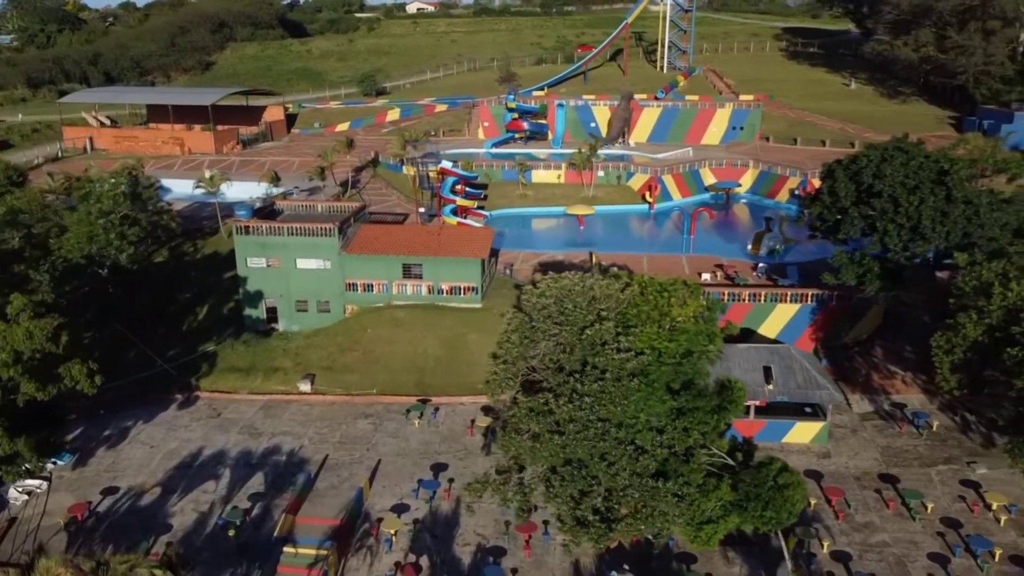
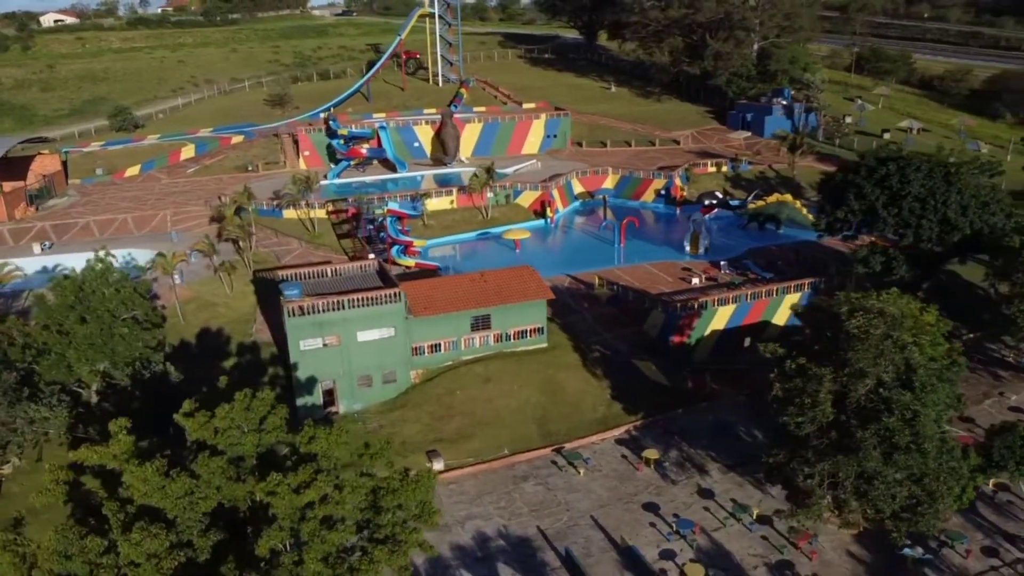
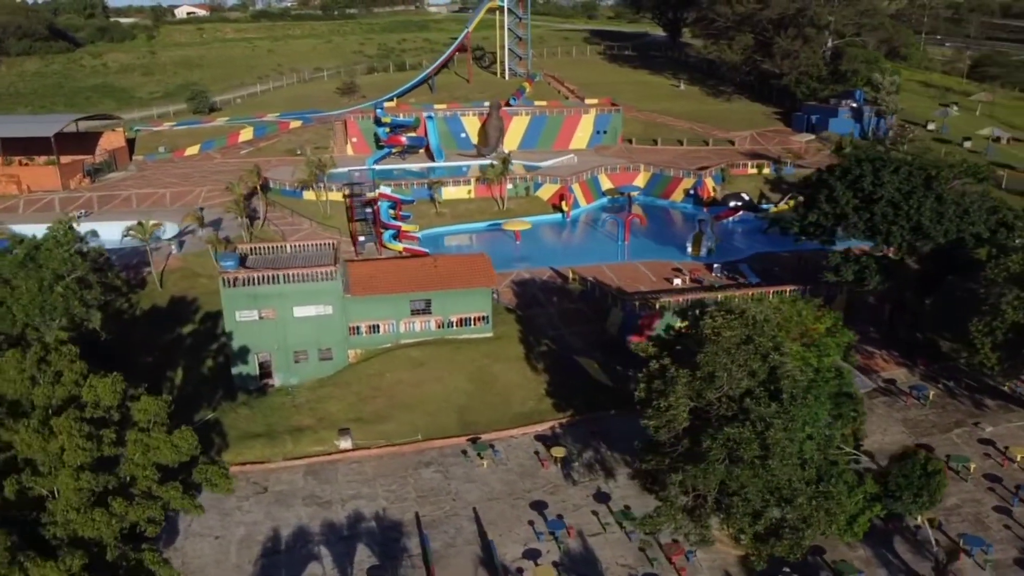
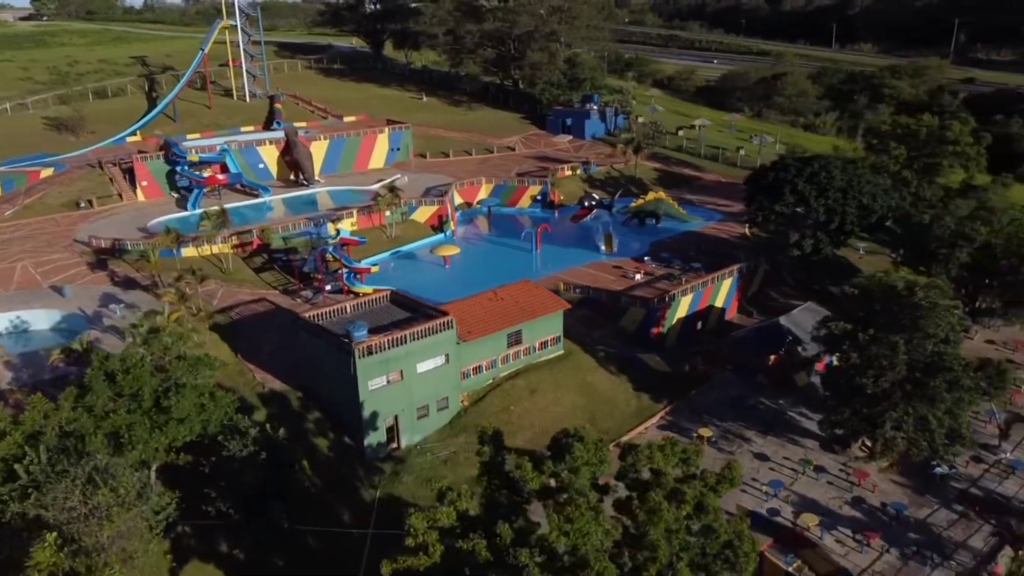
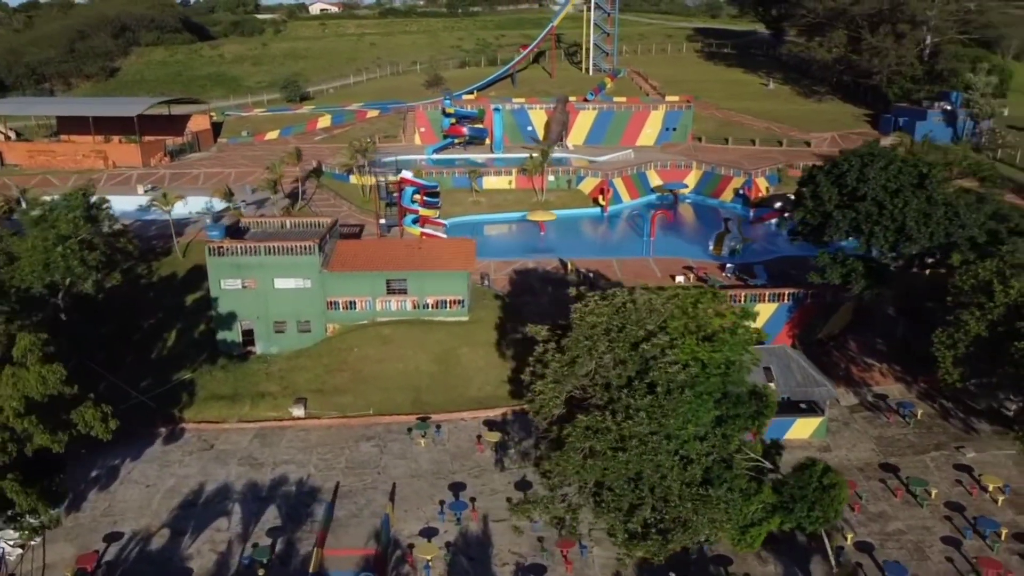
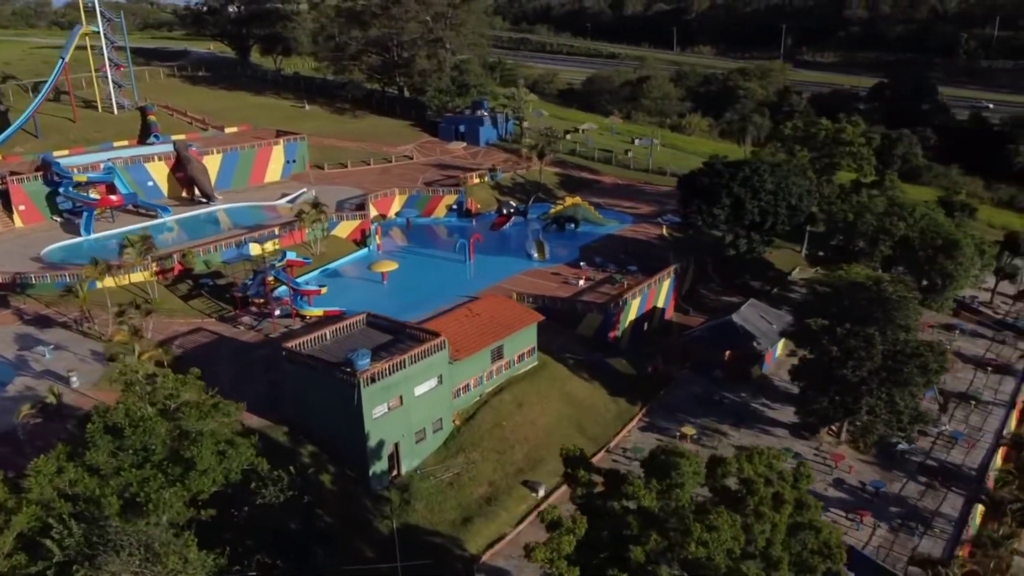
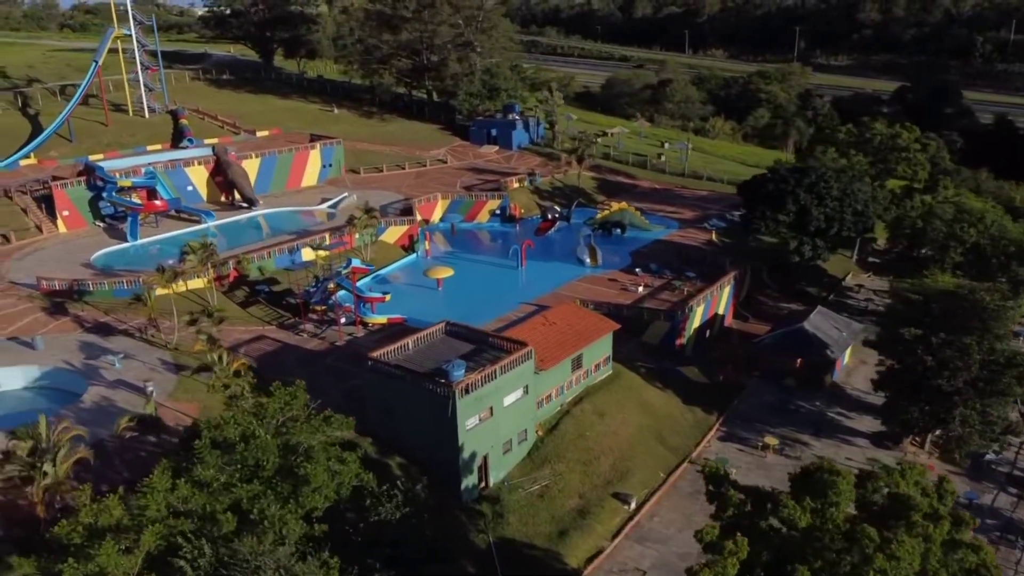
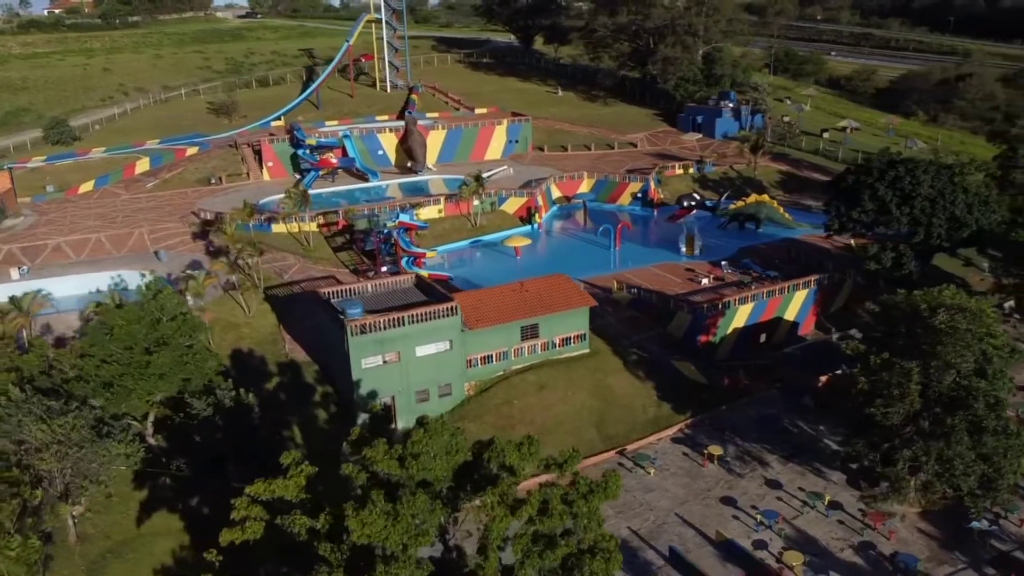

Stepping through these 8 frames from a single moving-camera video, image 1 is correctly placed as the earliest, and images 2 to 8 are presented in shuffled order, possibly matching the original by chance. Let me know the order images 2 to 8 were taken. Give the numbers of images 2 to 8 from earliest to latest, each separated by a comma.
5, 3, 2, 8, 4, 6, 7
